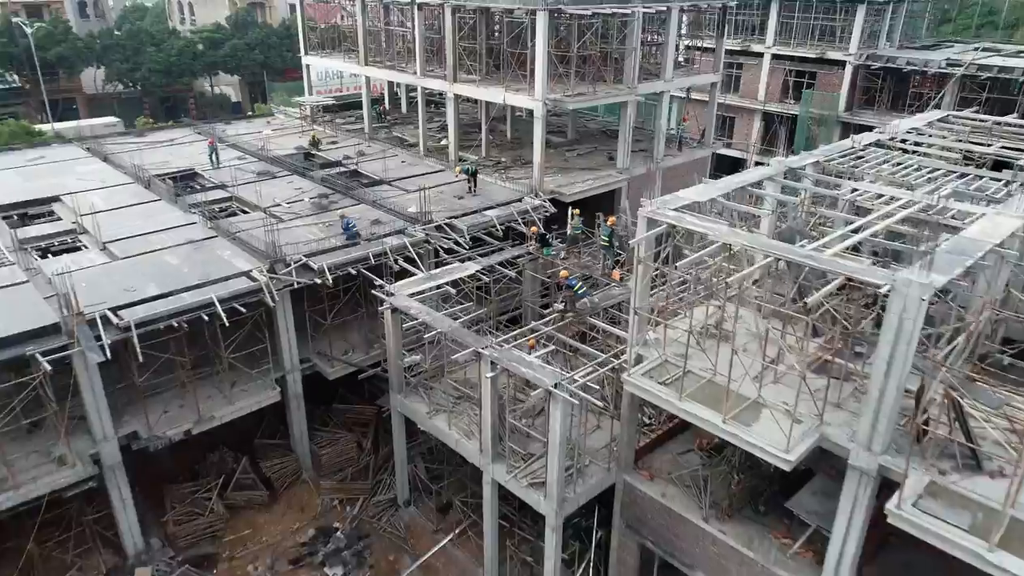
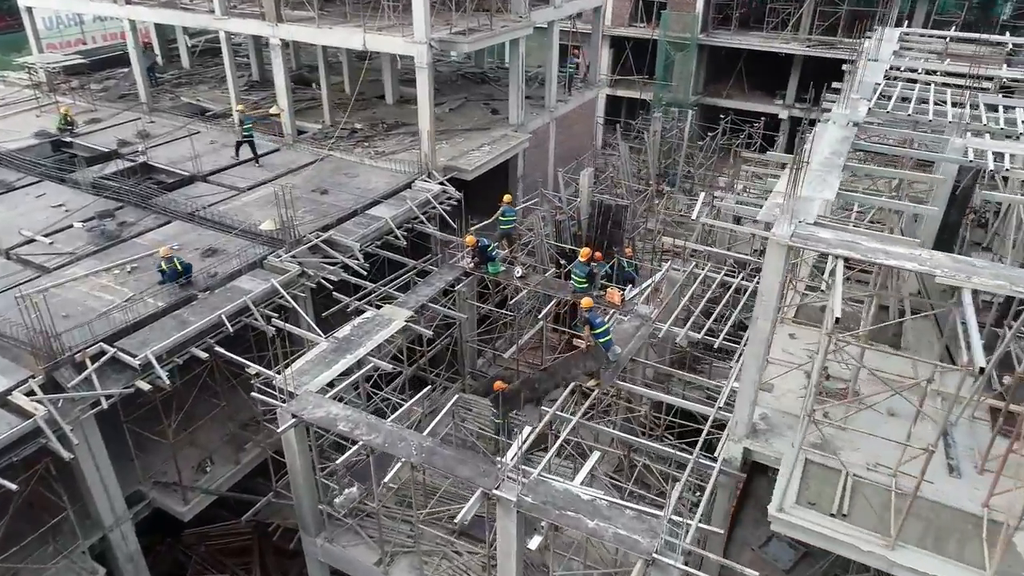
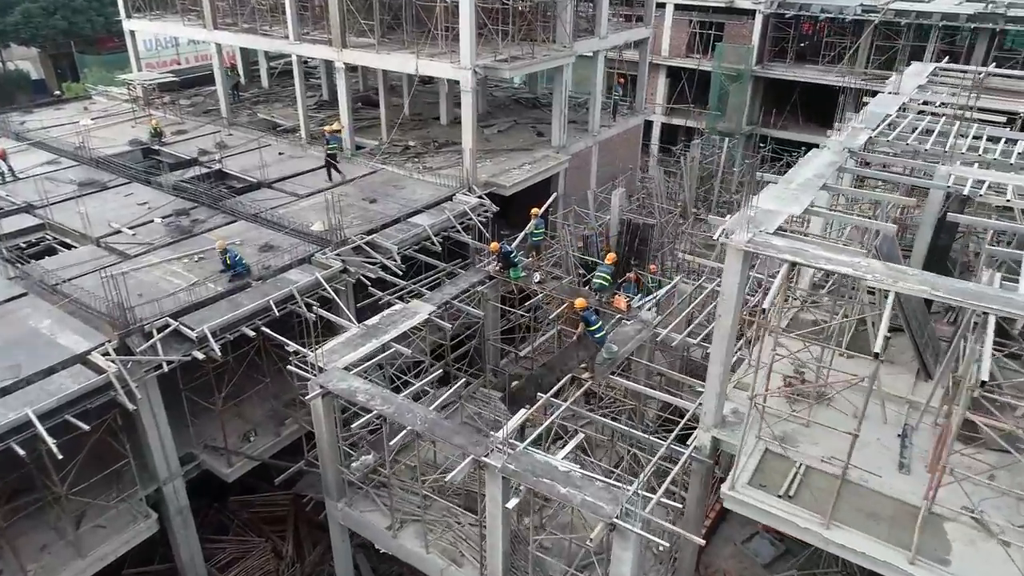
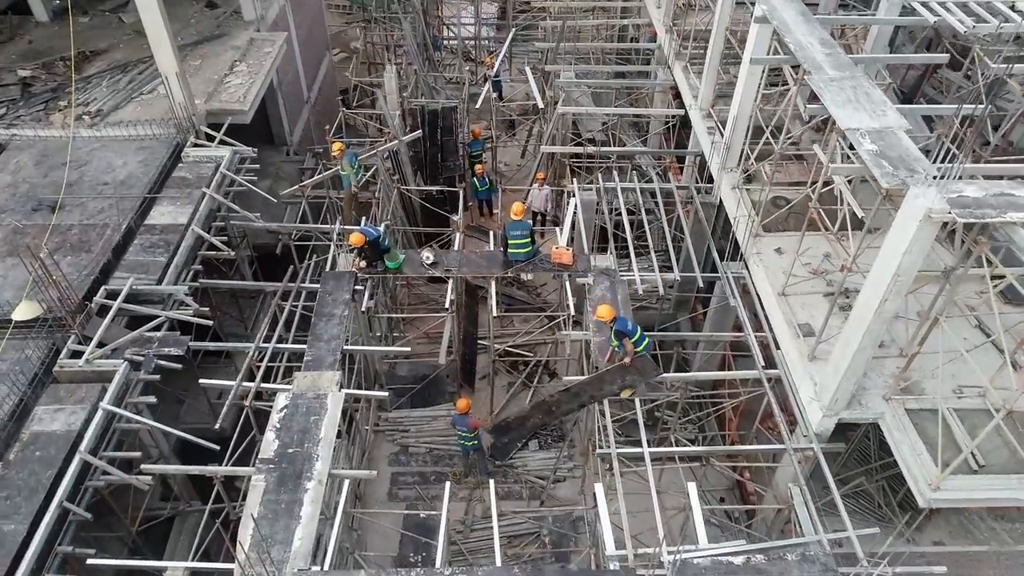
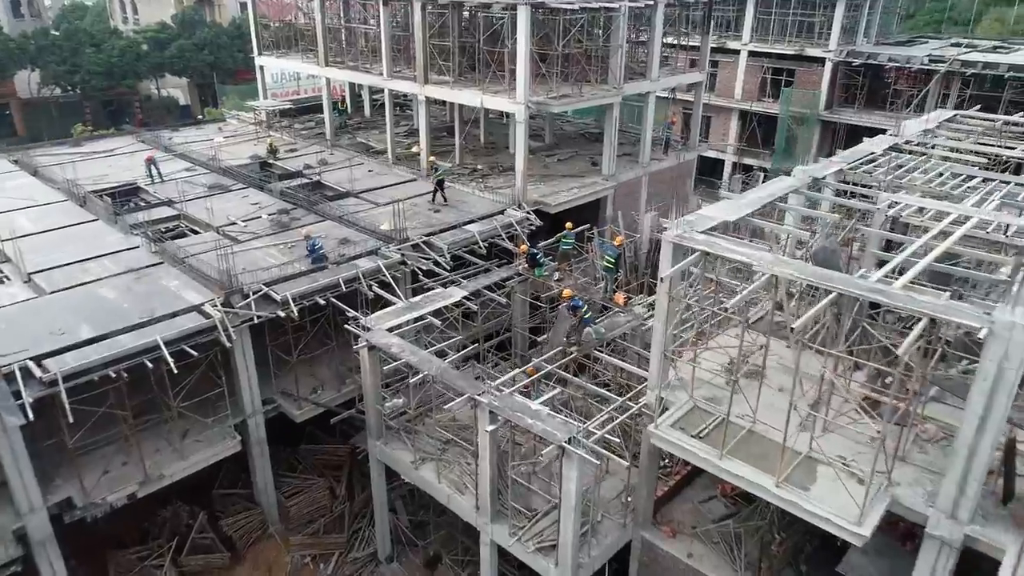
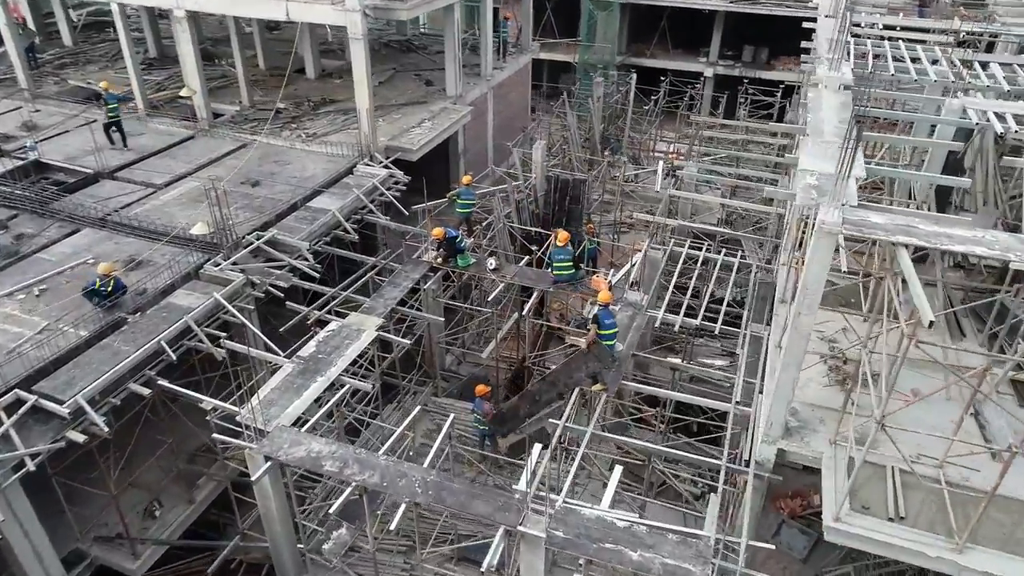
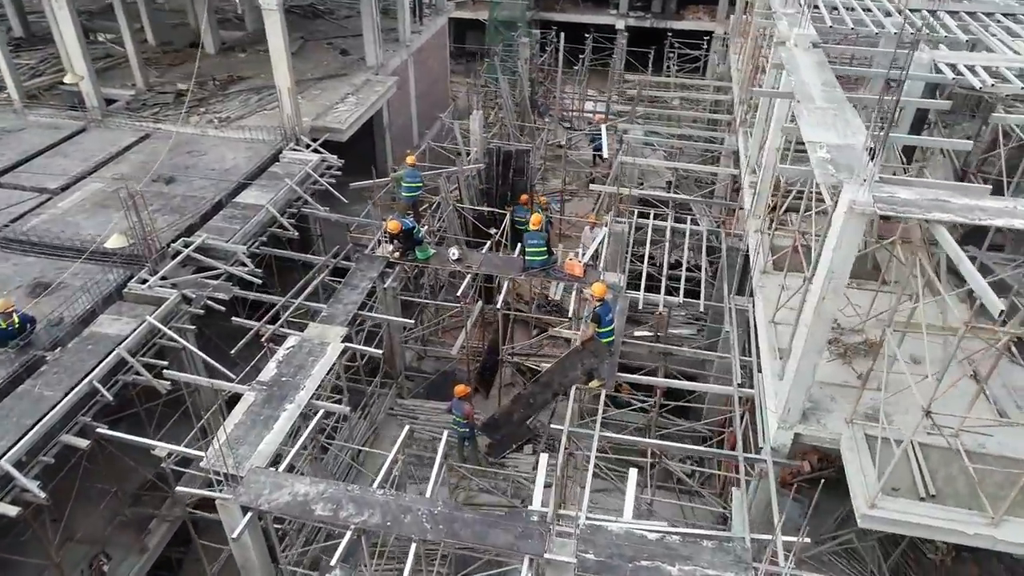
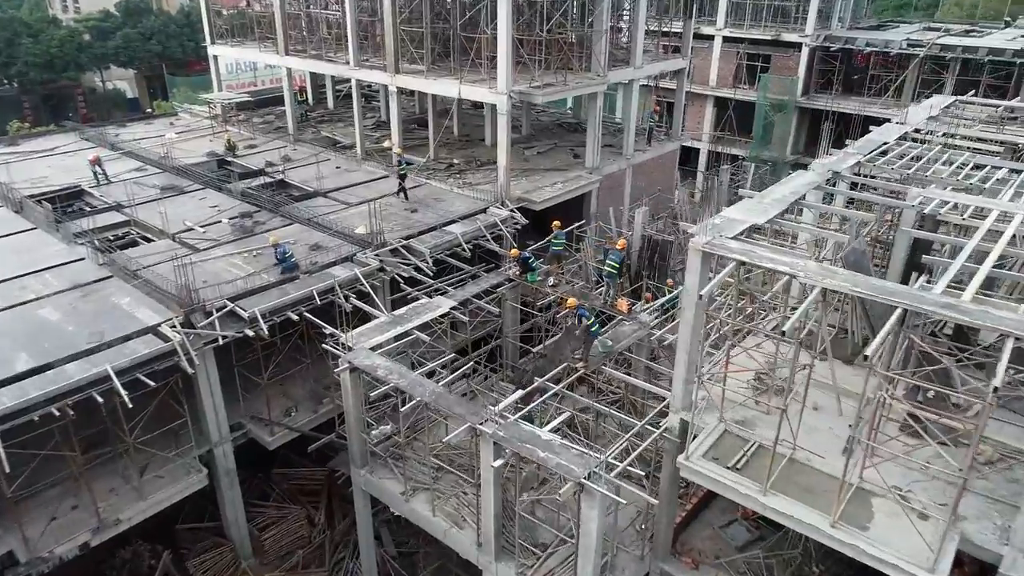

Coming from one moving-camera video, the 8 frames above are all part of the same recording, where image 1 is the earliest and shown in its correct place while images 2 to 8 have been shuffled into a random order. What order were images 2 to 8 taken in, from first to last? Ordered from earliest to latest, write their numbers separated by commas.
5, 8, 3, 2, 6, 7, 4
